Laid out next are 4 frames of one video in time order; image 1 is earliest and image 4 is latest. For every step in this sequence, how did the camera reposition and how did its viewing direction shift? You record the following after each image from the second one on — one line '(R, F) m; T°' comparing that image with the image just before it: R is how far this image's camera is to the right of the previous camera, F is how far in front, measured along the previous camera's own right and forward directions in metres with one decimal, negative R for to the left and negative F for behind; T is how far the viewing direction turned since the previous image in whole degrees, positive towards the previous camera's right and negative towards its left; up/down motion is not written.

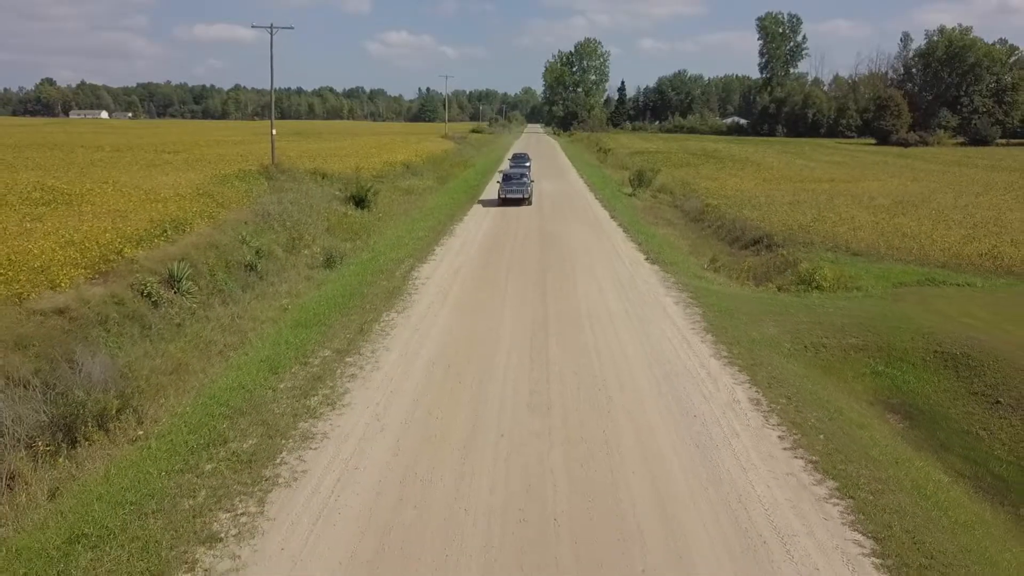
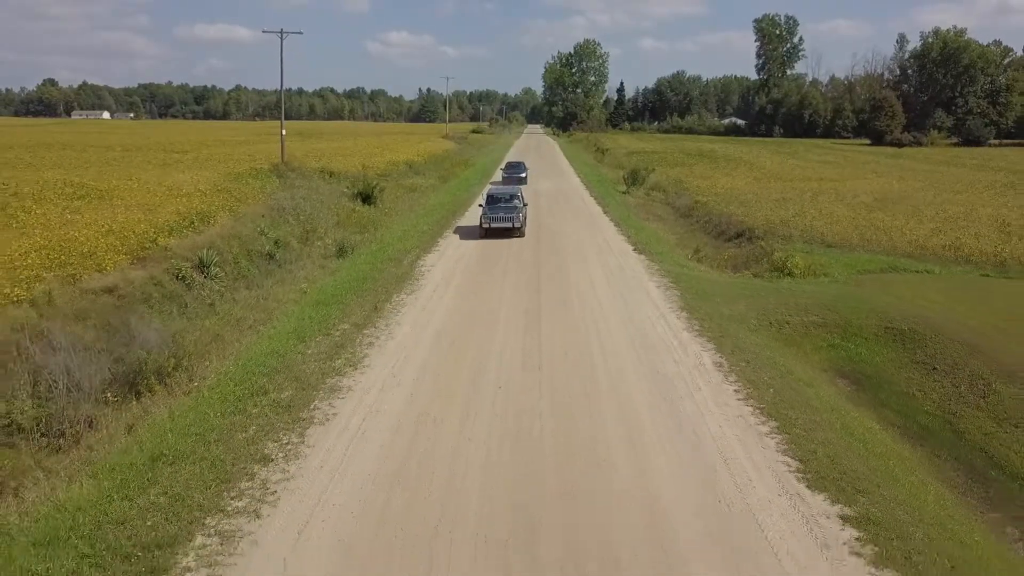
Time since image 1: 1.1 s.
(+0.1, -1.5) m; 0°
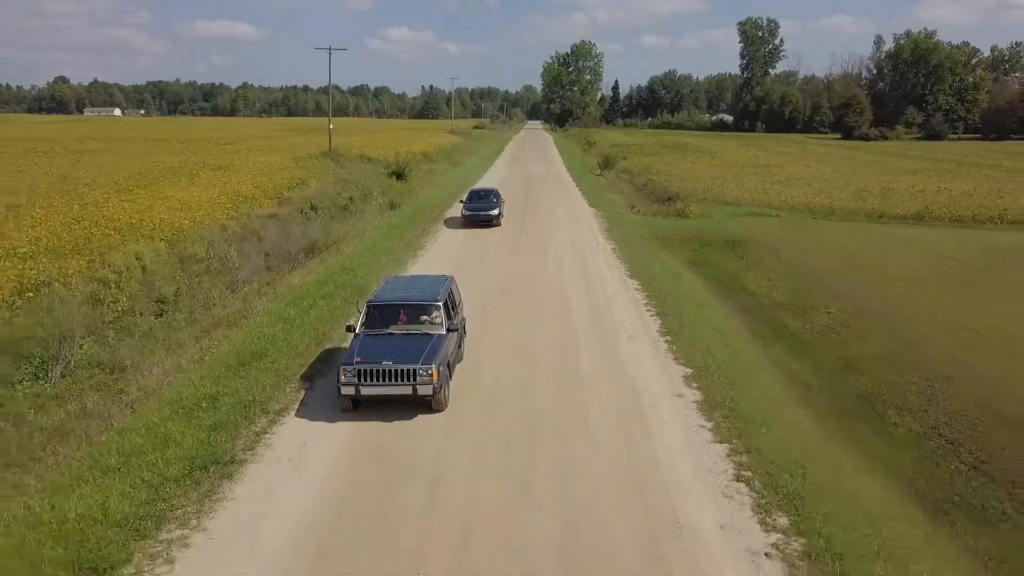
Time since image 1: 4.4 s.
(+0.3, -9.6) m; 0°
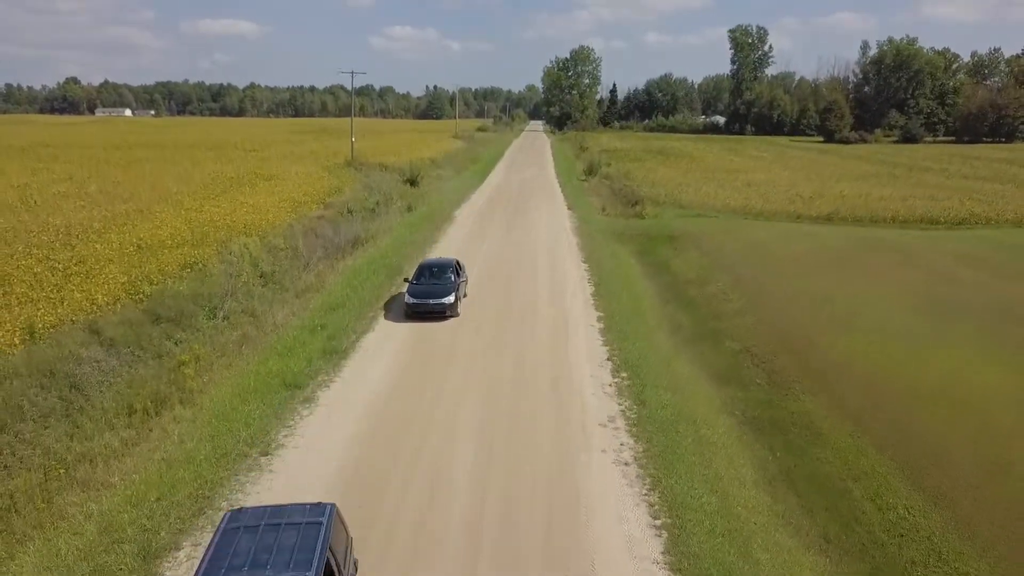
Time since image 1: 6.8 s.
(+0.5, -7.2) m; 0°
